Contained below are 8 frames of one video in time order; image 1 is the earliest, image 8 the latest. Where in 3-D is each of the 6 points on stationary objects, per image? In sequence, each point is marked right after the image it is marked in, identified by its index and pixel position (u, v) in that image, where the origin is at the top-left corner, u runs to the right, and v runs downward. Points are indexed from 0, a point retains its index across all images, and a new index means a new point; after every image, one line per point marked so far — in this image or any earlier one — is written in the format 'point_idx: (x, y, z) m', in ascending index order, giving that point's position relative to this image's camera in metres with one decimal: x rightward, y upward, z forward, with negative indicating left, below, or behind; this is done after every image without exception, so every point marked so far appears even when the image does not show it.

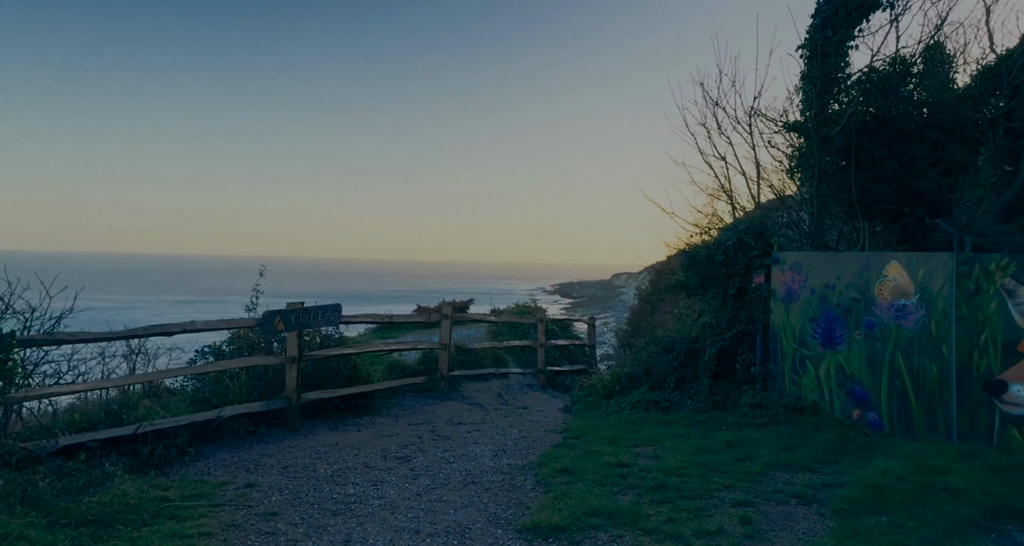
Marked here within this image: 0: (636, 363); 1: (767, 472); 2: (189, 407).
0: (+1.8, -1.3, +8.6) m
1: (+2.2, -1.7, +5.1) m
2: (-3.7, -1.5, +6.7) m
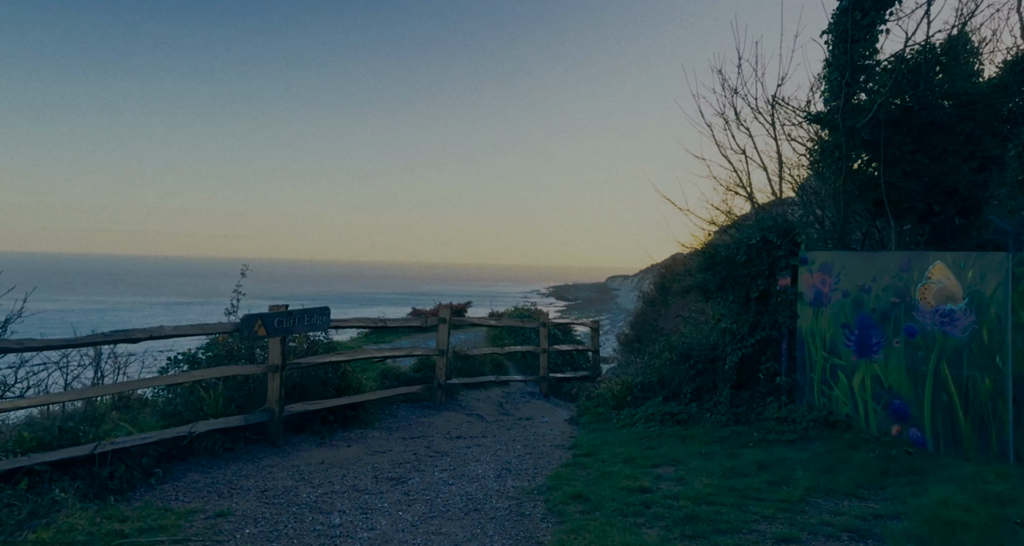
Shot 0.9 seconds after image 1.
0: (+1.9, -1.3, +8.0) m
1: (+2.3, -1.7, +4.5) m
2: (-3.7, -1.5, +6.1) m
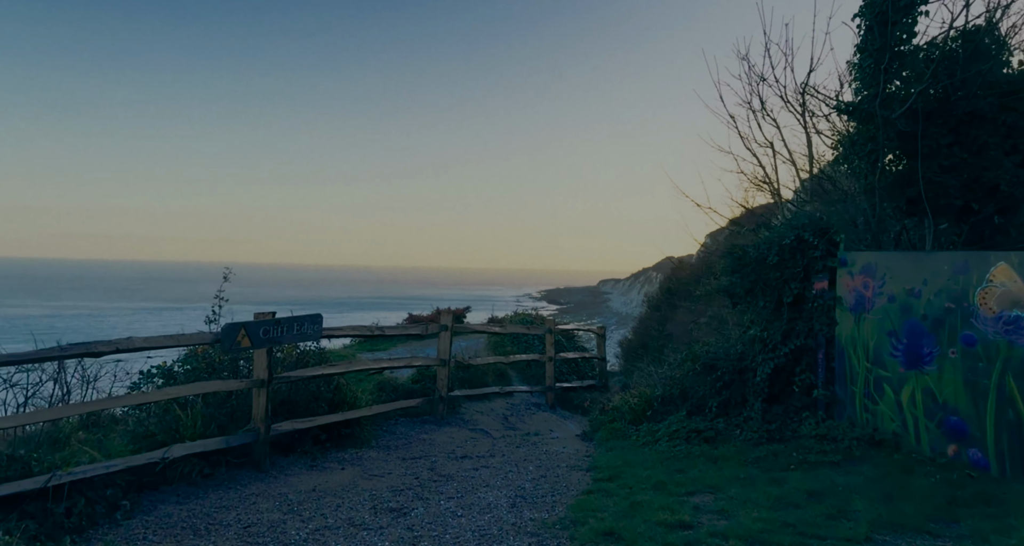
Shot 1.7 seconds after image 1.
0: (+2.0, -1.4, +7.4) m
1: (+2.4, -1.8, +3.9) m
2: (-3.5, -1.6, +5.4) m
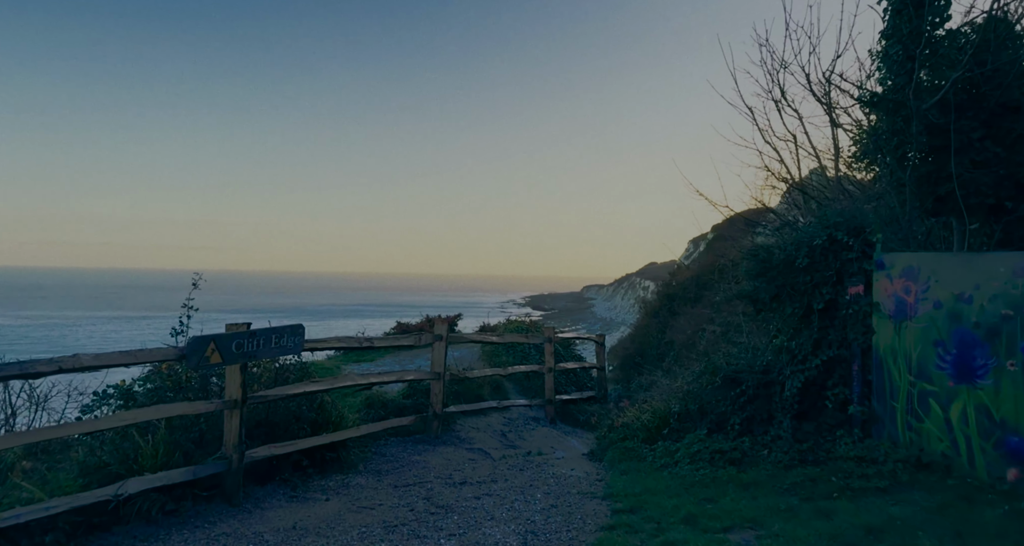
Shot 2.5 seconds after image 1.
0: (+2.0, -1.4, +6.8) m
1: (+2.5, -1.8, +3.3) m
2: (-3.5, -1.6, +4.7) m
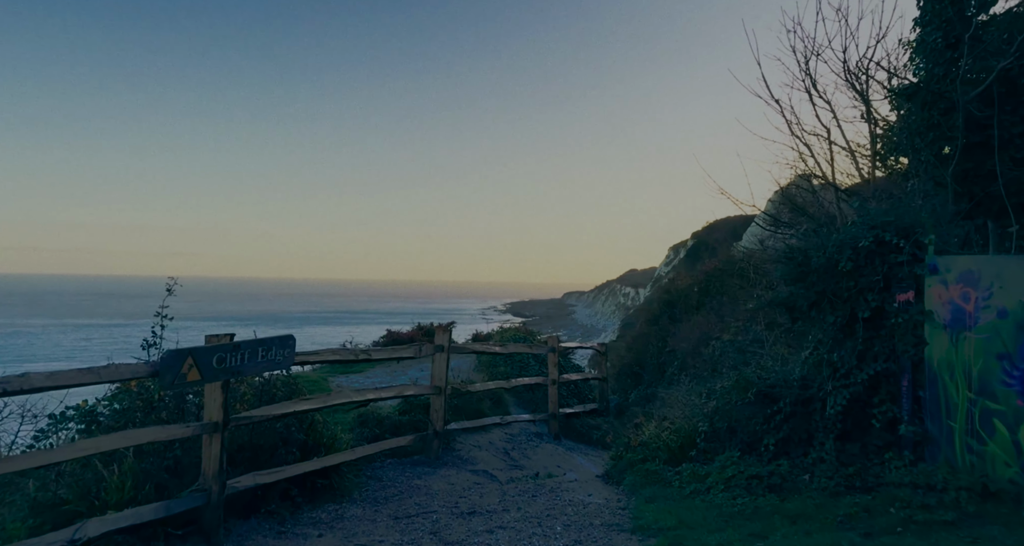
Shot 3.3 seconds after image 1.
0: (+2.1, -1.5, +6.3) m
1: (+2.7, -1.8, +2.8) m
2: (-3.3, -1.7, +4.0) m
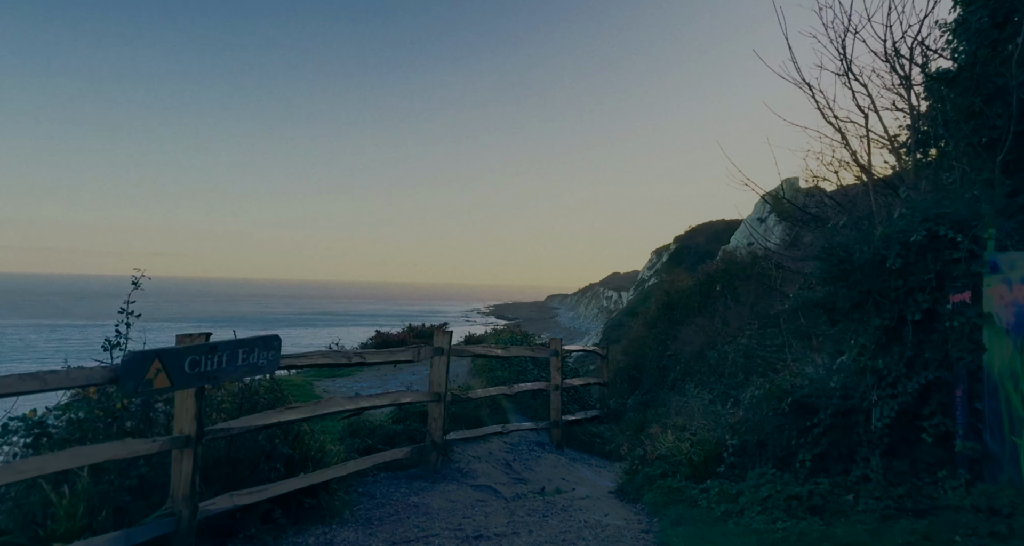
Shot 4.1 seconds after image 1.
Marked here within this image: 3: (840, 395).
0: (+2.2, -1.5, +5.8) m
1: (+2.9, -1.8, +2.3) m
2: (-3.2, -1.6, +3.3) m
3: (+2.8, -1.1, +5.1) m
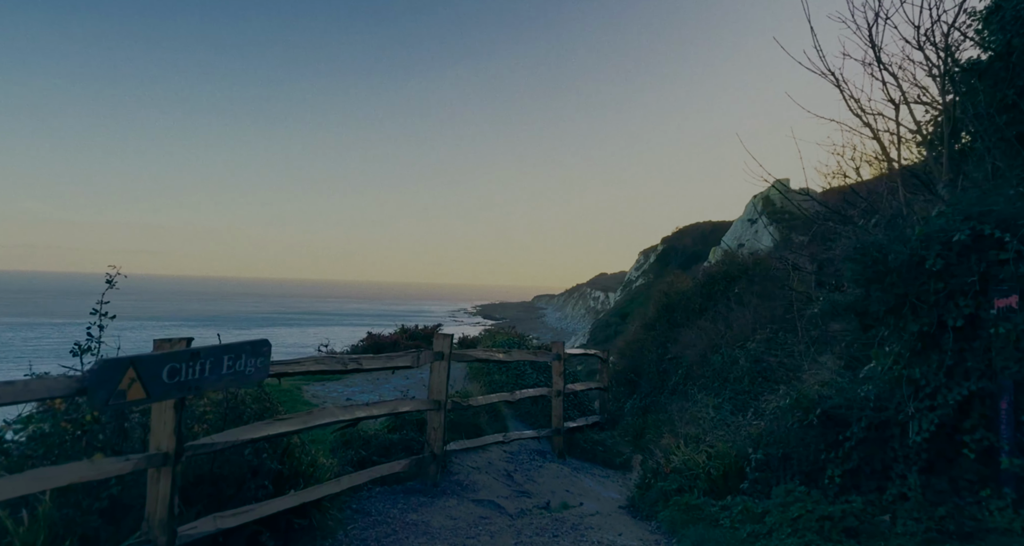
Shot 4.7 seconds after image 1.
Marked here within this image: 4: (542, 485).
0: (+2.2, -1.5, +5.4) m
1: (+3.0, -1.8, +2.0) m
2: (-3.1, -1.6, +2.9) m
3: (+2.9, -1.1, +4.8) m
4: (+0.4, -2.5, +6.9) m
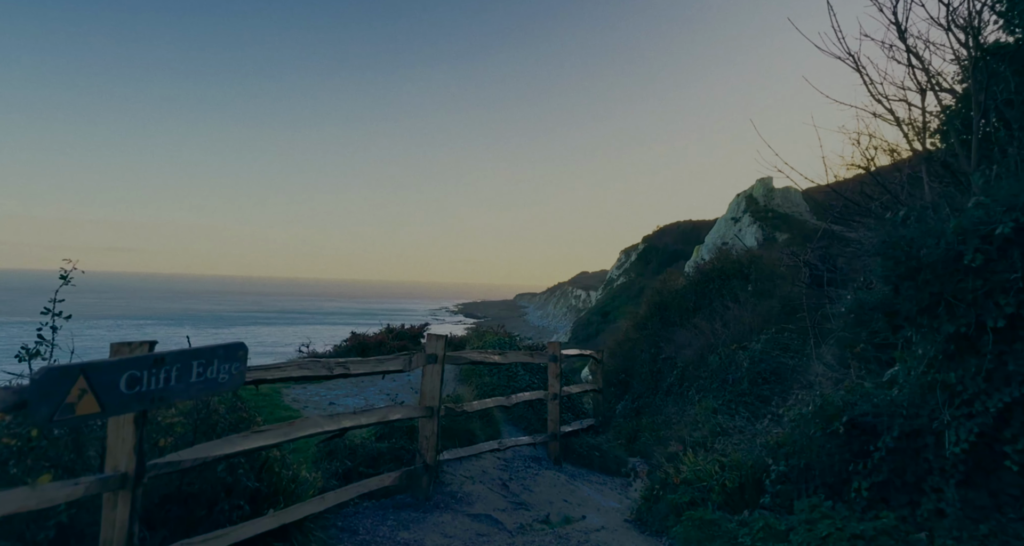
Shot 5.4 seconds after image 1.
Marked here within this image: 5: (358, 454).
0: (+2.2, -1.5, +5.1) m
1: (+3.1, -1.8, +1.7) m
2: (-3.0, -1.5, +2.4) m
3: (+2.9, -1.1, +4.4) m
4: (+0.3, -2.4, +6.5) m
5: (-1.5, -1.7, +5.6) m
